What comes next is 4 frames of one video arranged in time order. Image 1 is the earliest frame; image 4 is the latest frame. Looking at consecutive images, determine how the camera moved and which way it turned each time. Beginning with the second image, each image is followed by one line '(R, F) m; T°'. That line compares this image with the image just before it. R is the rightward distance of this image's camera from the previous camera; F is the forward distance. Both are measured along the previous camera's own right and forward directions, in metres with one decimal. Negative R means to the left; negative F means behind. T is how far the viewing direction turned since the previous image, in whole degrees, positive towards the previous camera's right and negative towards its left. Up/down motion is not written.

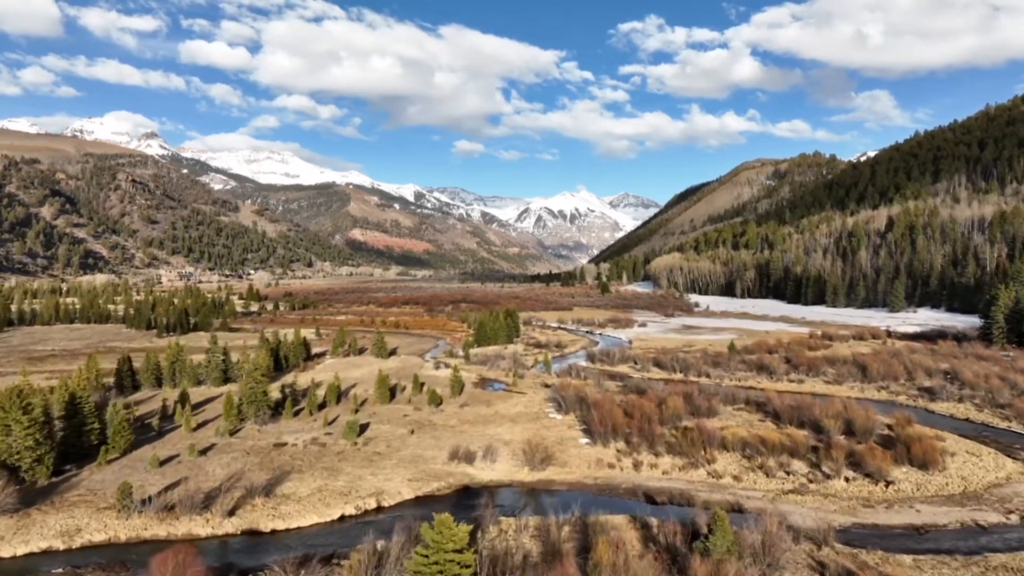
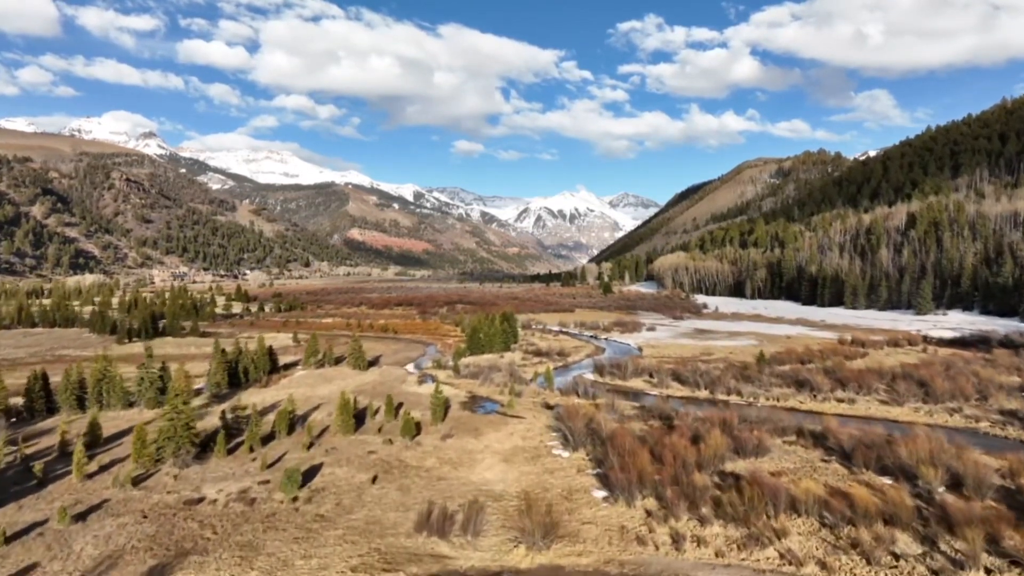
(+0.3, +7.2) m; 0°
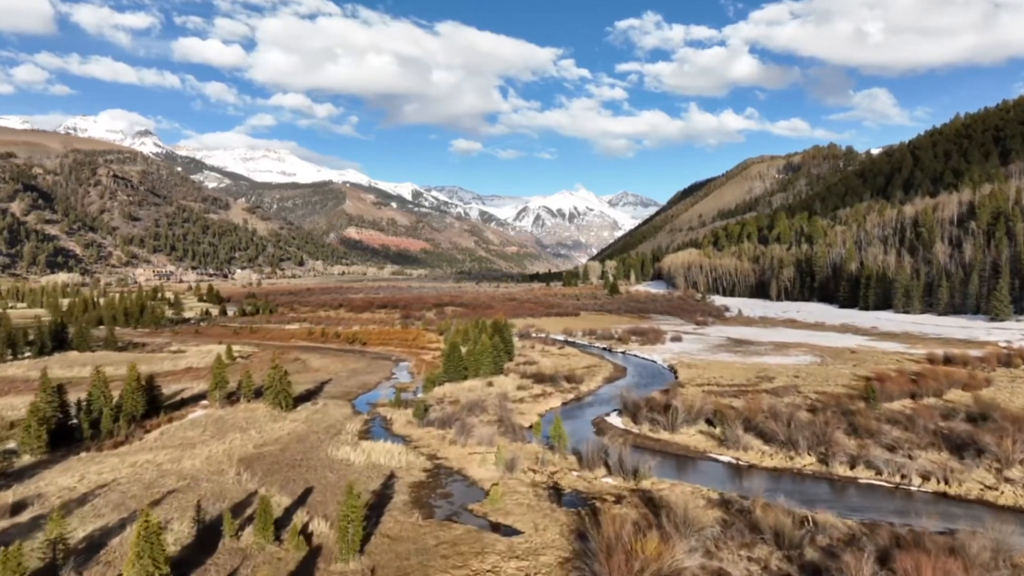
(+0.5, +15.5) m; 0°
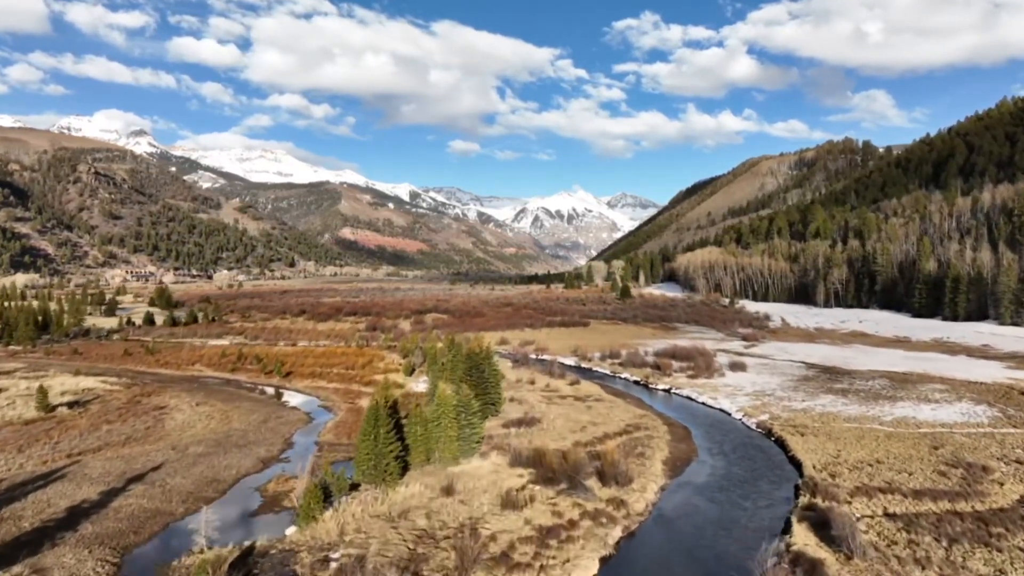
(+0.8, +21.5) m; 0°
